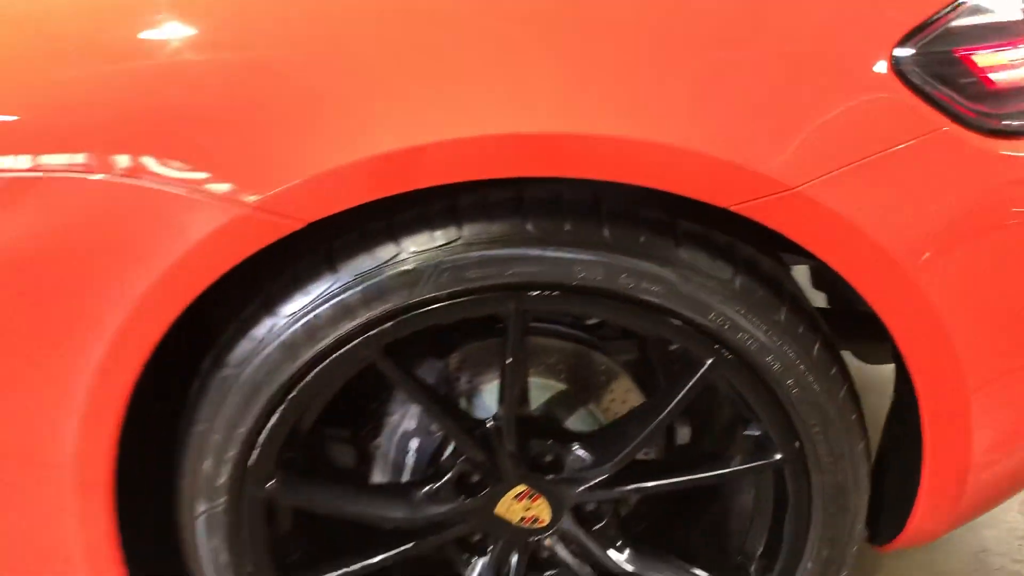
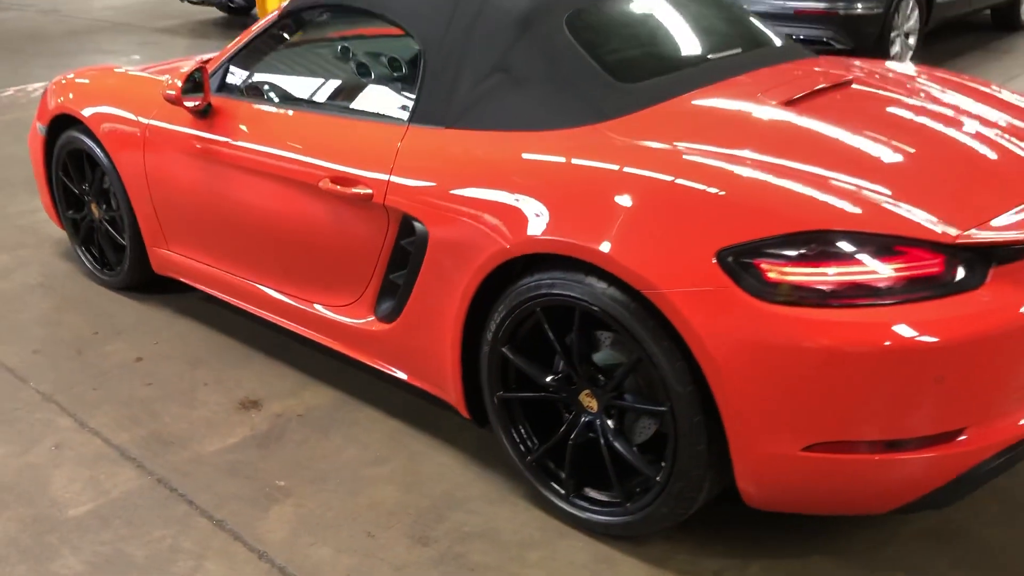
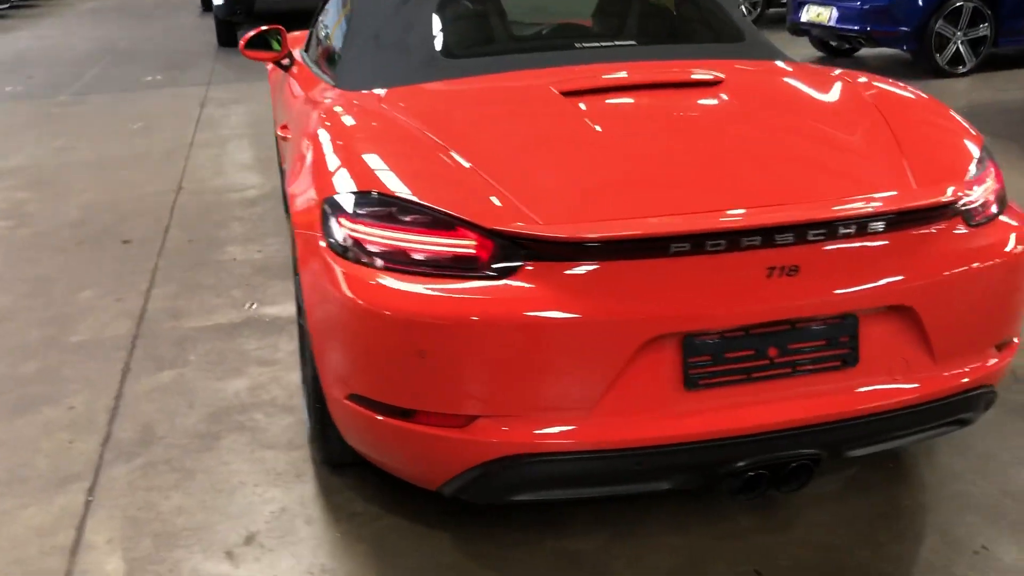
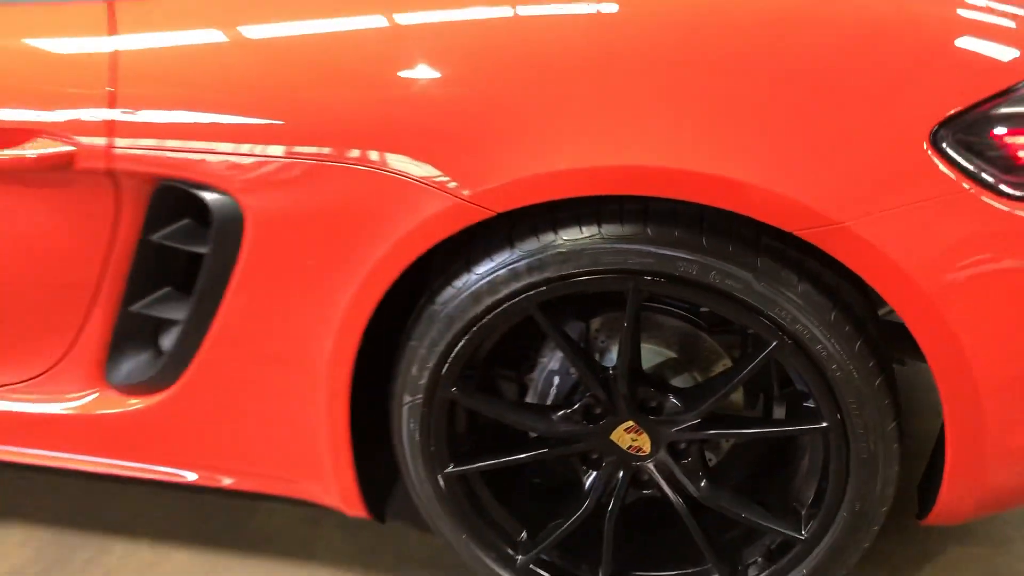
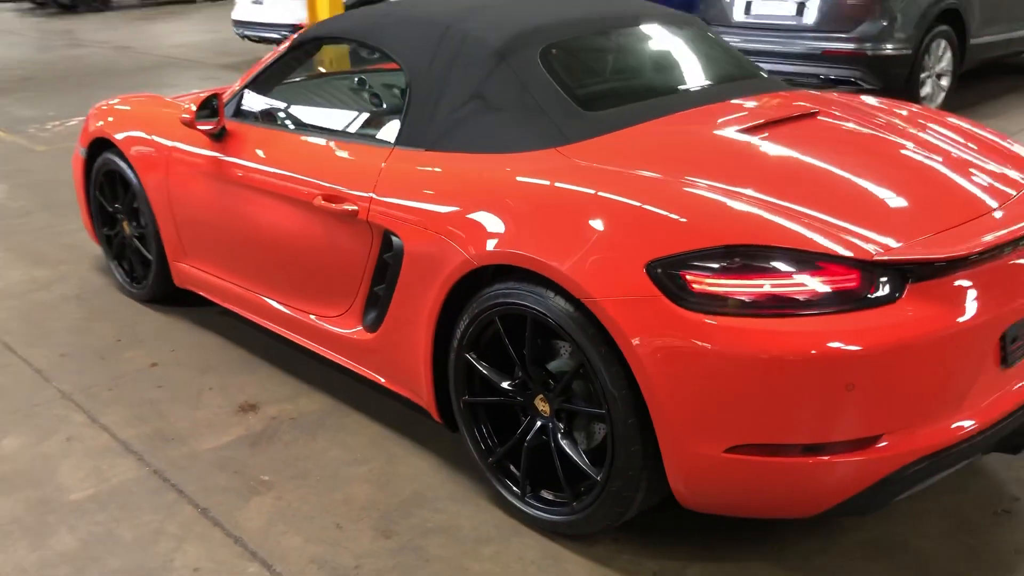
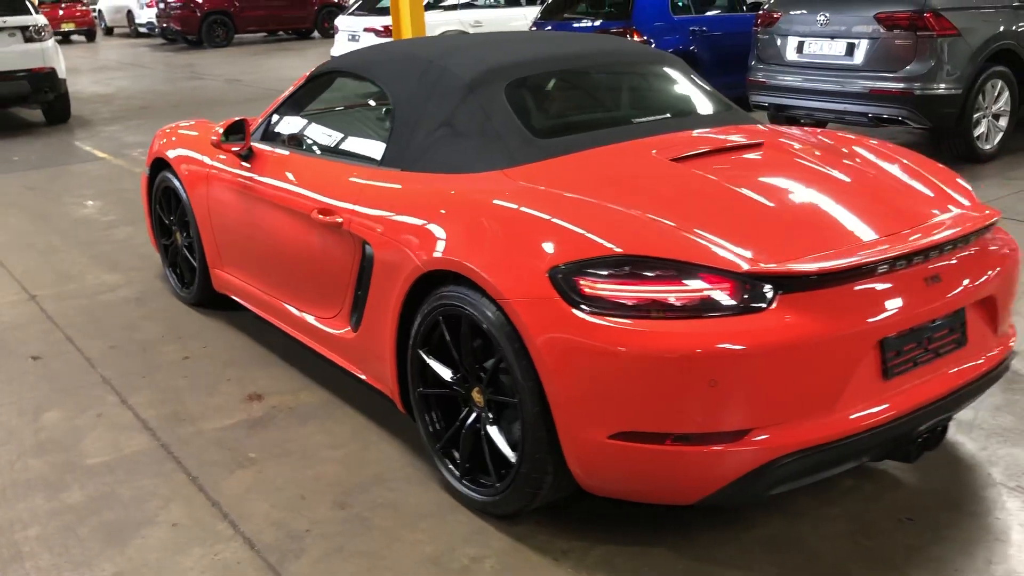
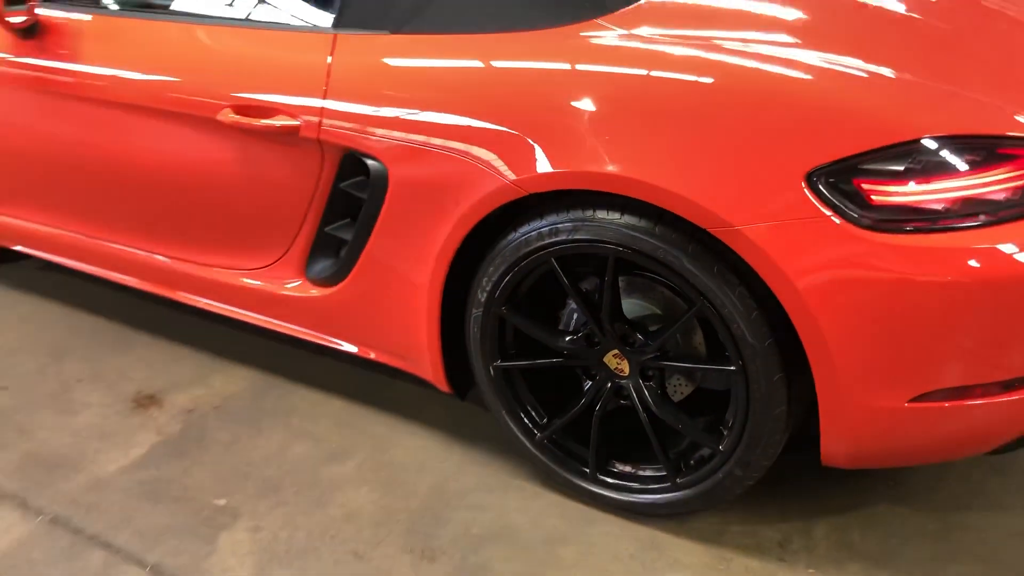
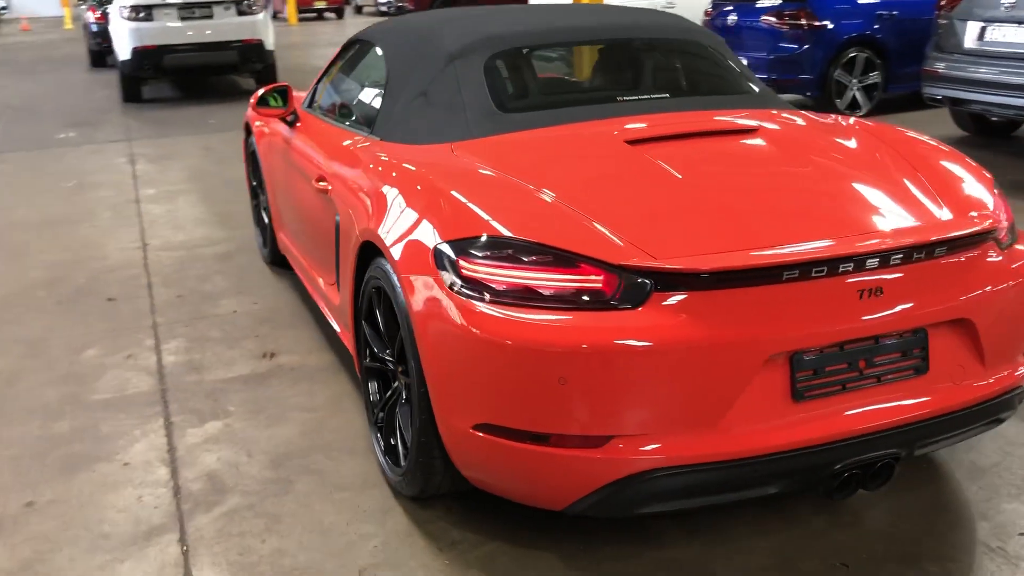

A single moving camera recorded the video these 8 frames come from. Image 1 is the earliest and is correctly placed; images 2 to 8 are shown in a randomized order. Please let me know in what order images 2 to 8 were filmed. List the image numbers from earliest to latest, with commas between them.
4, 7, 2, 5, 6, 8, 3
